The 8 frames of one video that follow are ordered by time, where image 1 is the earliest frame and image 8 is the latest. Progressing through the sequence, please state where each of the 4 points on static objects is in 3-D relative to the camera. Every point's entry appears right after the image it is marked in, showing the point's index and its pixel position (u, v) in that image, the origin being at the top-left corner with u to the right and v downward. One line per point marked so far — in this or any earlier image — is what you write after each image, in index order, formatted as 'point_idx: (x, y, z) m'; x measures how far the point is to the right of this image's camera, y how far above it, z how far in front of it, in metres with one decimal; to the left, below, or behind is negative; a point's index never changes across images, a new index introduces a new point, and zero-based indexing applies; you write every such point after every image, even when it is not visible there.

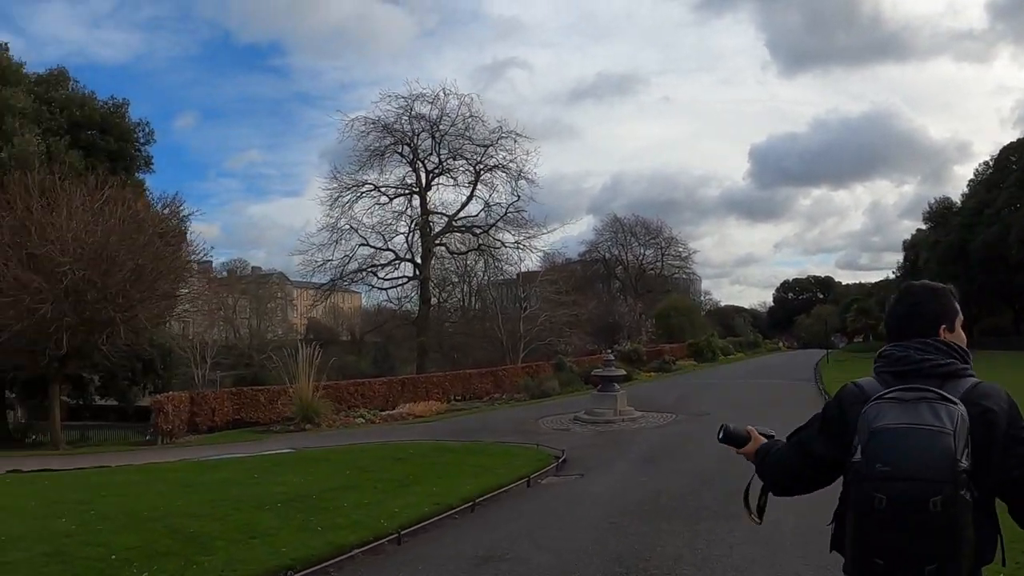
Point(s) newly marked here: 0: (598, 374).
0: (+2.1, -2.0, +17.9) m
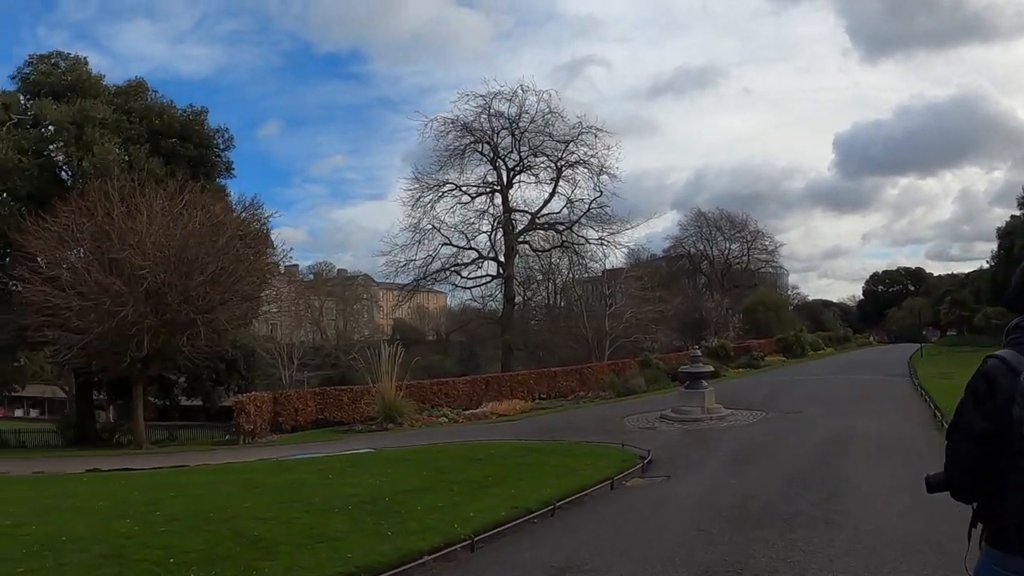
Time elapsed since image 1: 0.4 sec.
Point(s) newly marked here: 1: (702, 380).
0: (+3.9, -1.9, +17.3) m
1: (+4.3, -2.1, +17.2) m
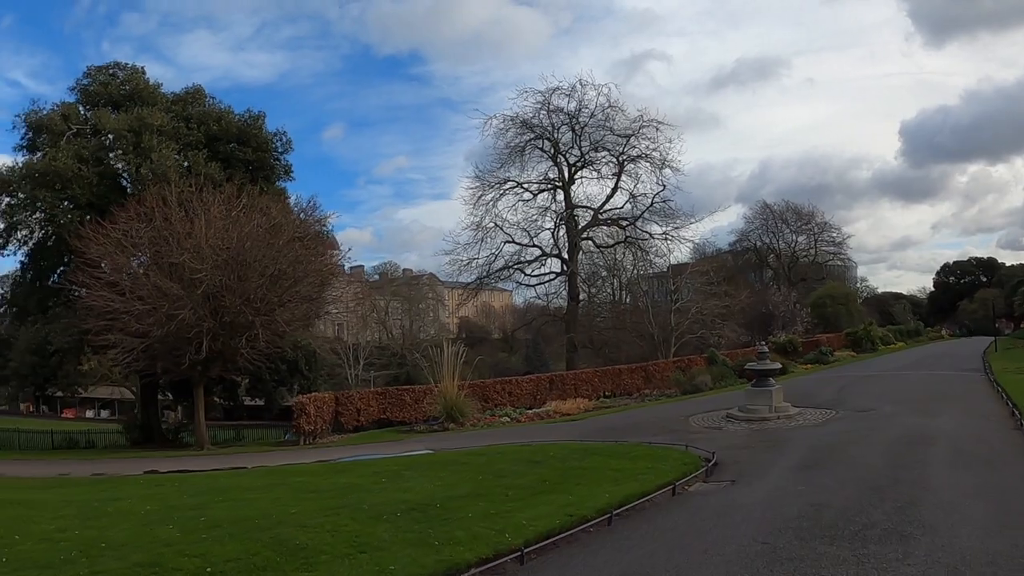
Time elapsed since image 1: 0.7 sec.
0: (+5.3, -1.8, +16.8) m
1: (+5.6, -2.0, +16.6) m
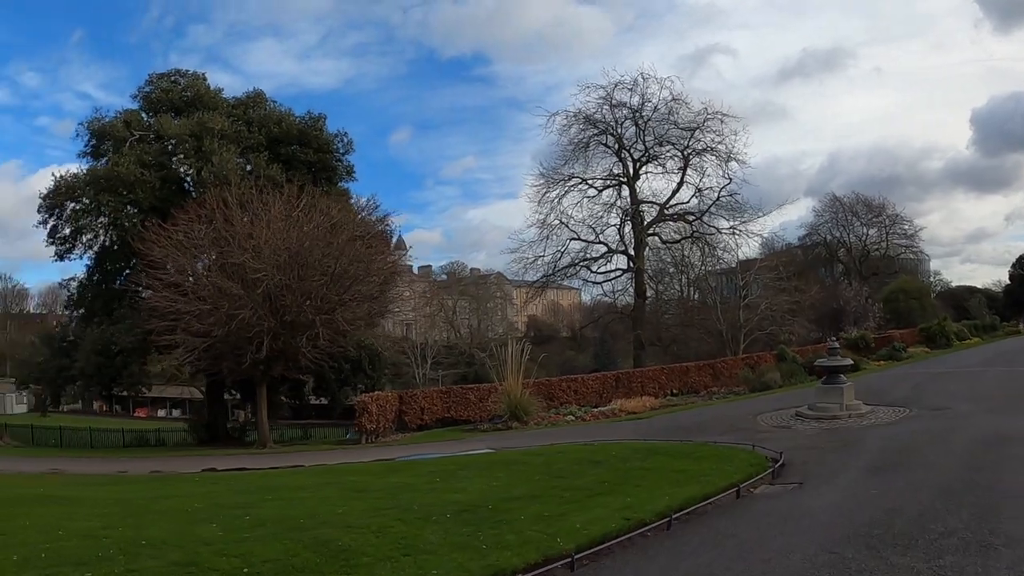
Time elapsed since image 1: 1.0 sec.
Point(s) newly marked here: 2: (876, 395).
0: (+6.5, -1.7, +16.2) m
1: (+6.9, -1.8, +16.0) m
2: (+9.0, -2.7, +18.7) m
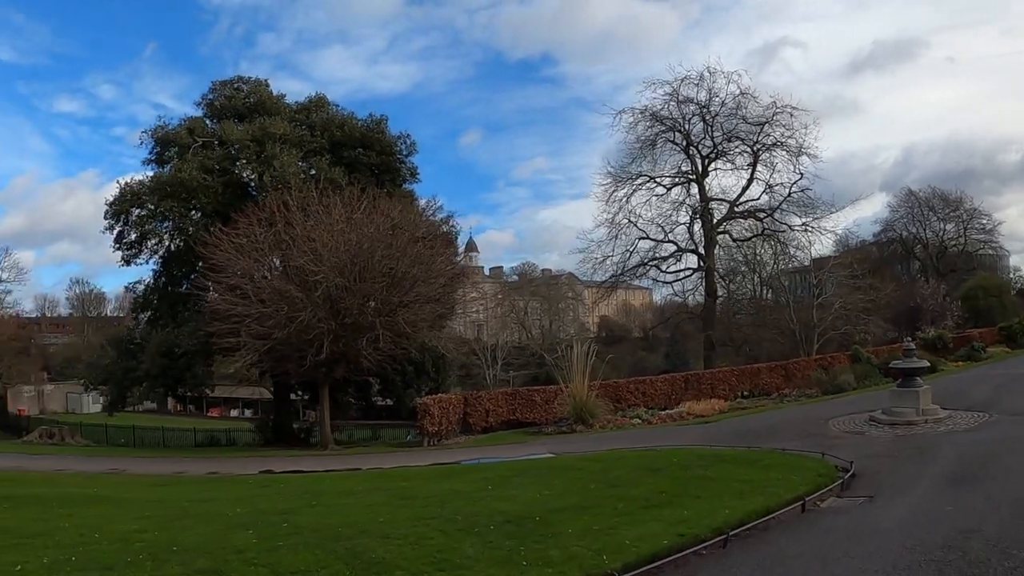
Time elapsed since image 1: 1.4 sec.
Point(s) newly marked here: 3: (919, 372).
0: (+7.7, -1.6, +15.5) m
1: (+8.1, -1.8, +15.2) m
2: (+10.4, -2.6, +17.7) m
3: (+8.1, -1.7, +15.2) m
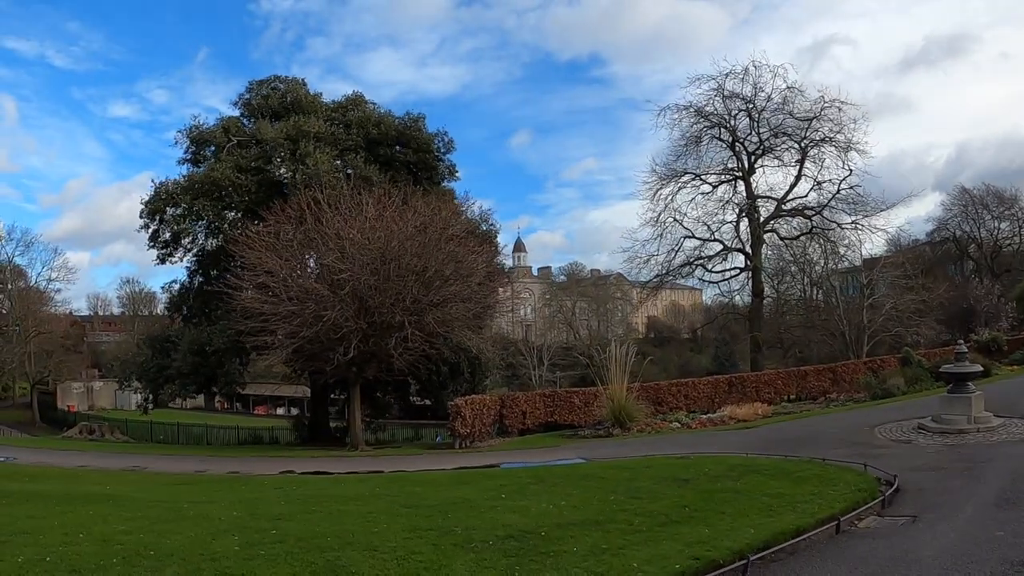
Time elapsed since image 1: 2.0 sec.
0: (+8.4, -1.6, +14.9) m
1: (+8.8, -1.8, +14.6) m
2: (+11.2, -2.6, +17.0) m
3: (+8.8, -1.7, +14.6) m
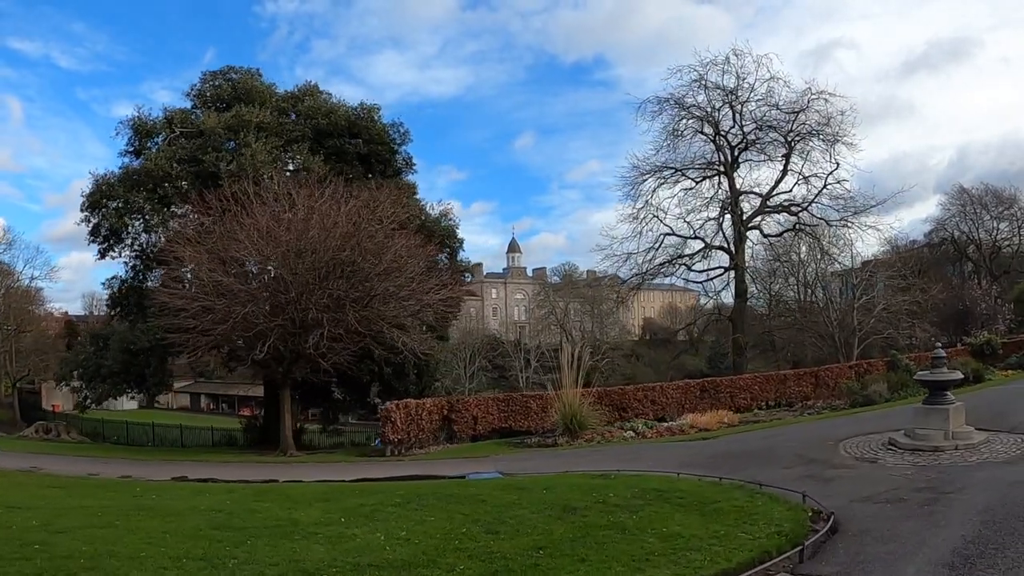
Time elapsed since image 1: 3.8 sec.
0: (+8.0, -1.6, +14.4) m
1: (+8.4, -1.8, +14.1) m
2: (+10.8, -2.7, +16.5) m
3: (+8.4, -1.7, +14.1) m
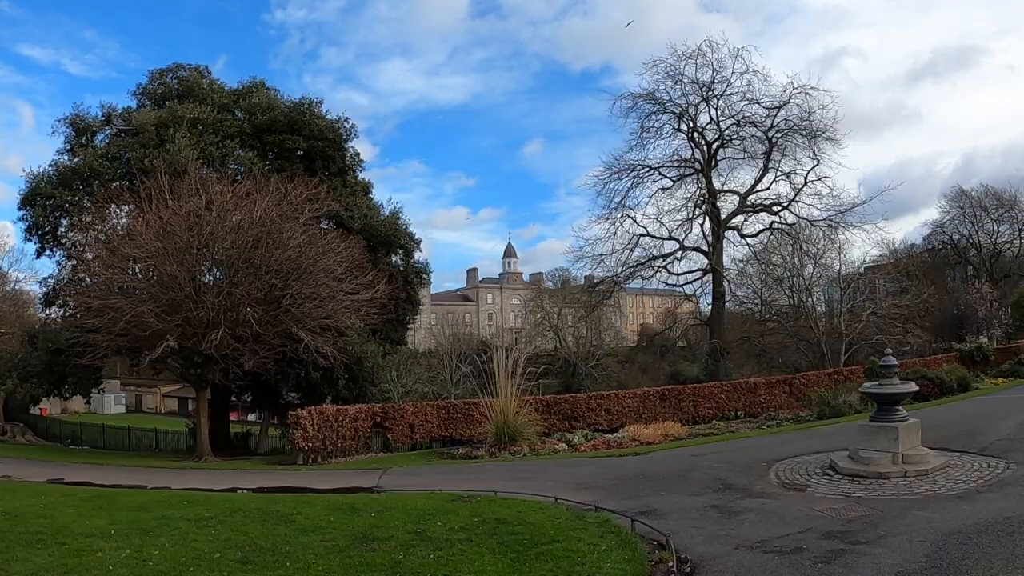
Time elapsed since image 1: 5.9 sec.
0: (+7.6, -1.7, +13.8) m
1: (+7.9, -1.9, +13.5) m
2: (+10.3, -2.7, +15.9) m
3: (+7.9, -1.8, +13.5) m
